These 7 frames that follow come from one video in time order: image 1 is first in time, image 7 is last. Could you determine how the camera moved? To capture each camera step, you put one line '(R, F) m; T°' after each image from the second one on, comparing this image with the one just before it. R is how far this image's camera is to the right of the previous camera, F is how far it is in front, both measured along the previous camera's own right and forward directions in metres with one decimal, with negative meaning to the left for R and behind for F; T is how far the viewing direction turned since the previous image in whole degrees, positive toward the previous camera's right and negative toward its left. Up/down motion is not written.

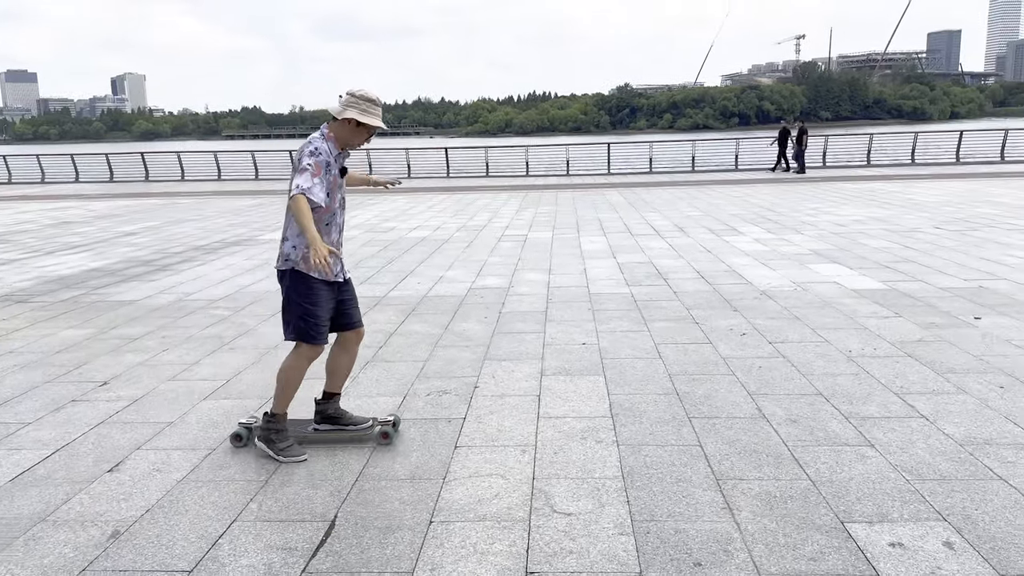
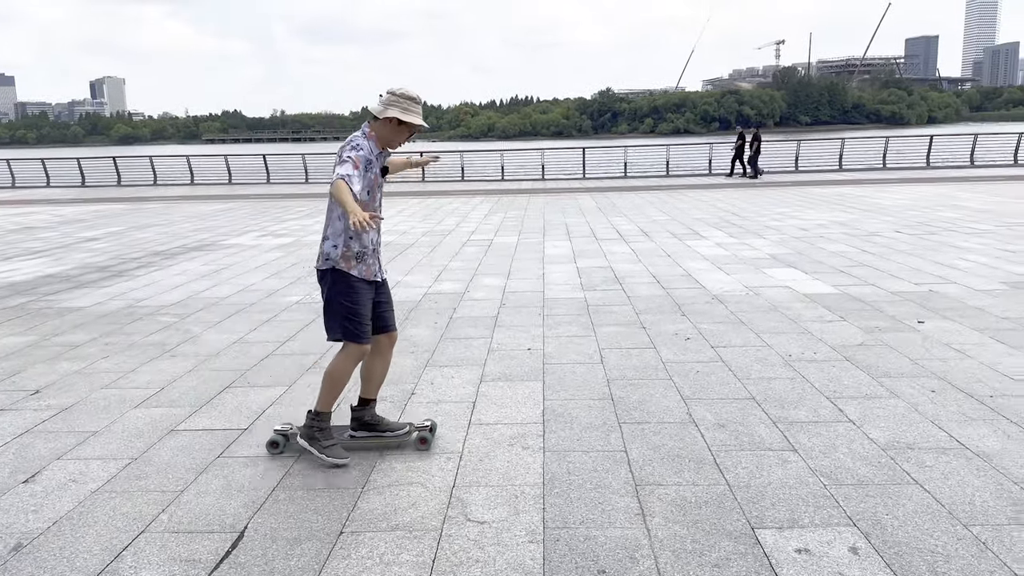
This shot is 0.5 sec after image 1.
(+0.2, 0.0) m; +1°
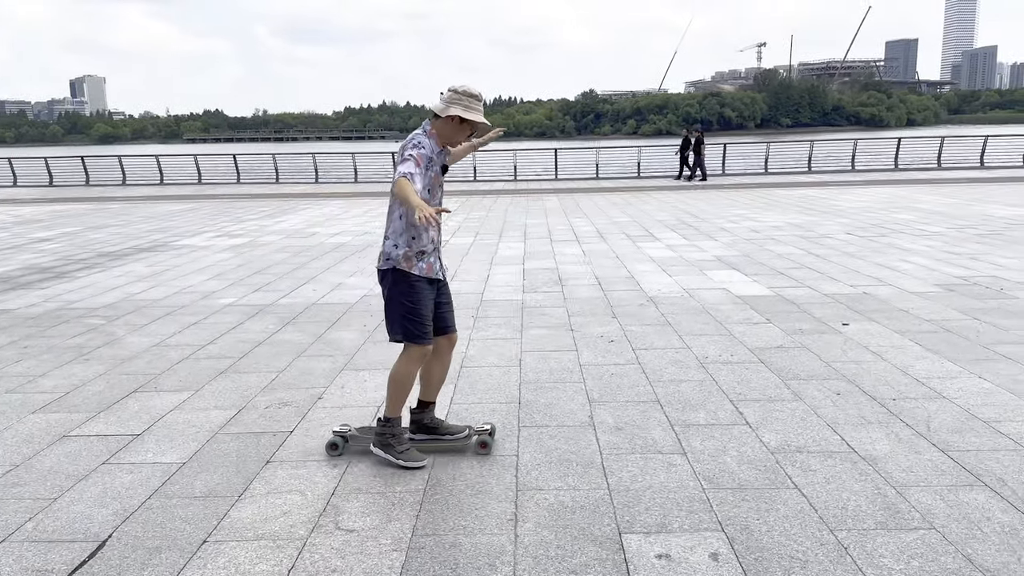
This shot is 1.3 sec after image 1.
(+0.4, 0.0) m; +1°
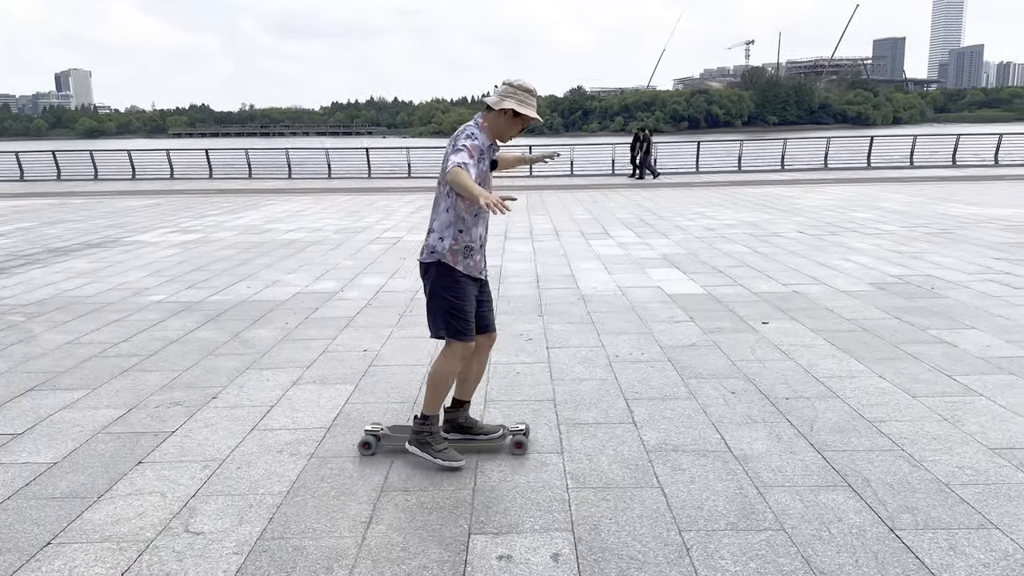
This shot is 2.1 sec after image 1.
(+0.5, 0.0) m; +1°
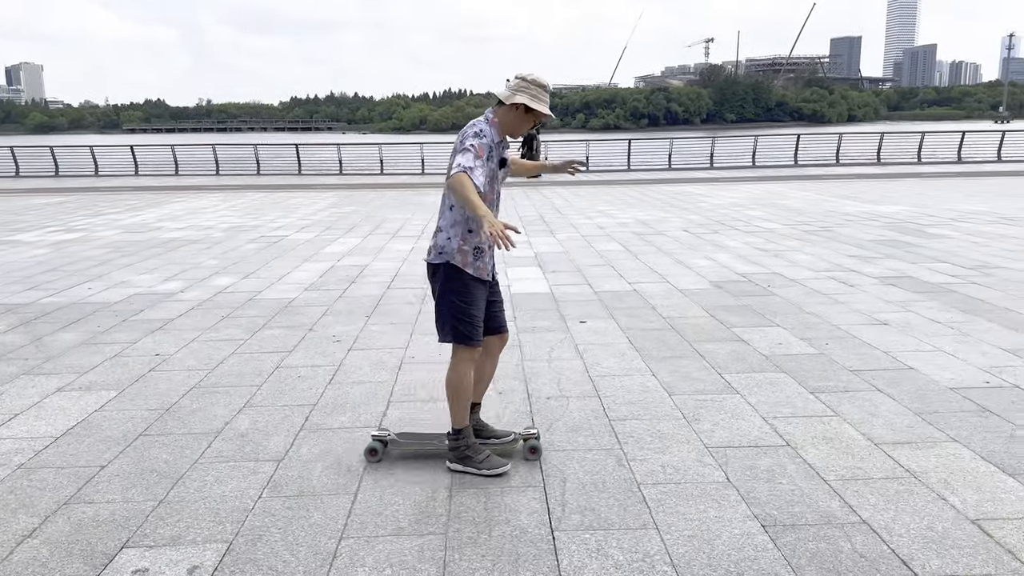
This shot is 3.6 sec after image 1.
(+1.0, 0.0) m; +3°
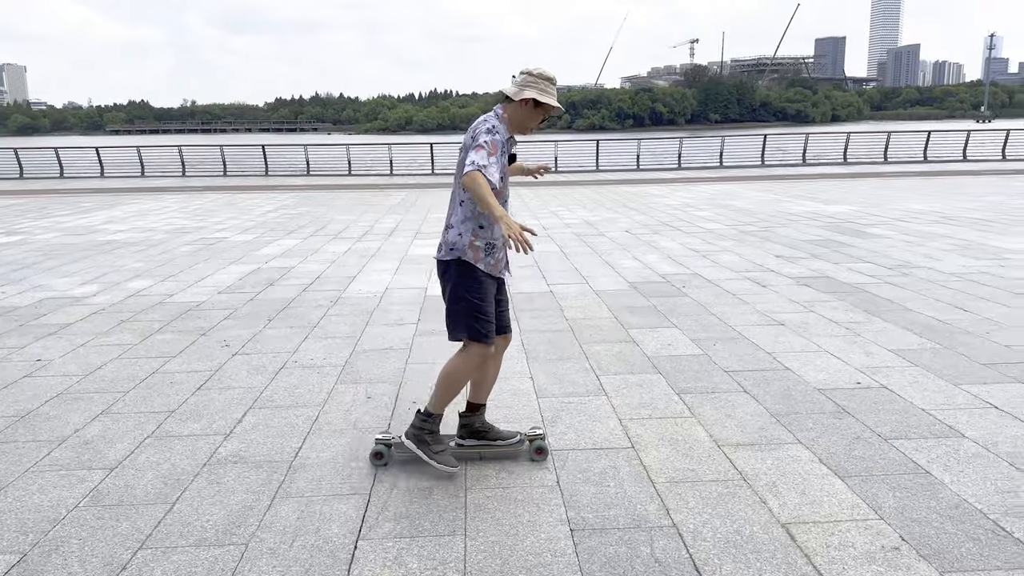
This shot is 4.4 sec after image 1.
(+0.6, 0.0) m; +1°
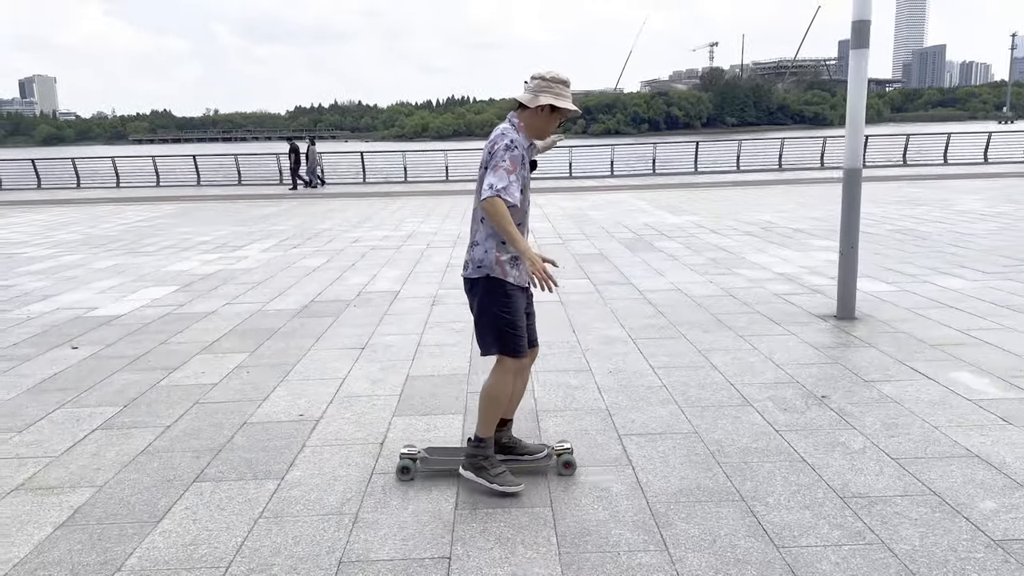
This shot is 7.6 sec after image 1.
(+2.8, +0.2) m; -1°
